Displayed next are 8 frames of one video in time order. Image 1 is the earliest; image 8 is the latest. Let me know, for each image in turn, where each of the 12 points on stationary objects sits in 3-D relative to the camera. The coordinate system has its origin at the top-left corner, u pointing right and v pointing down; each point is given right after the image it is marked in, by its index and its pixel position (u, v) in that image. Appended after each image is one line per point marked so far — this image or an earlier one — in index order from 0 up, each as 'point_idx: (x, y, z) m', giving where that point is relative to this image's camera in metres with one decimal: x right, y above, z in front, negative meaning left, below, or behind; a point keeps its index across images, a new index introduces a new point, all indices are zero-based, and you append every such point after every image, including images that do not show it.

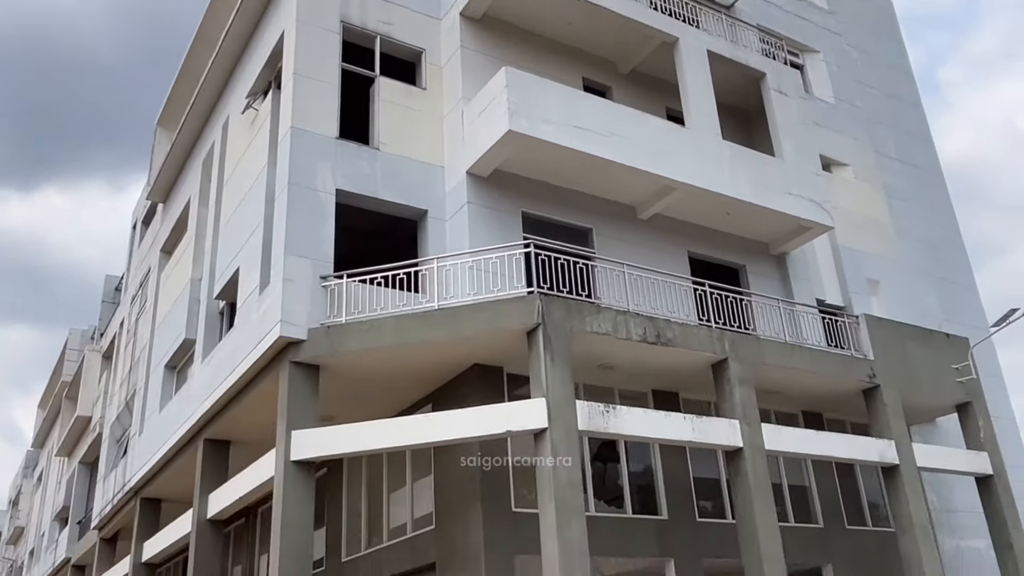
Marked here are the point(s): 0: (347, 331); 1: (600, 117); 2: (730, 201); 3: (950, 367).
0: (-2.7, -0.8, +8.3) m
1: (+1.9, +3.5, +10.0) m
2: (+4.8, +2.0, +11.1) m
3: (+9.9, -1.7, +11.5) m
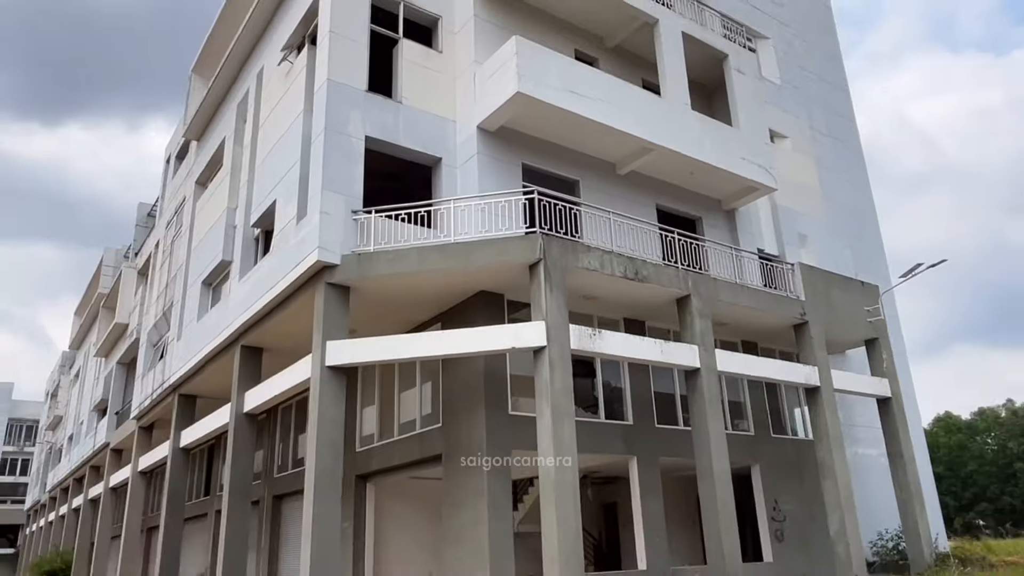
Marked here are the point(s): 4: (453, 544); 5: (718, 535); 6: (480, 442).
0: (-2.8, +0.6, +10.2) m
1: (+2.0, +4.8, +11.7) m
2: (+4.8, +3.3, +12.9) m
3: (+9.7, -0.6, +13.8) m
4: (-1.2, -5.3, +10.3) m
5: (+4.3, -5.1, +10.0) m
6: (-0.6, -3.1, +10.0) m
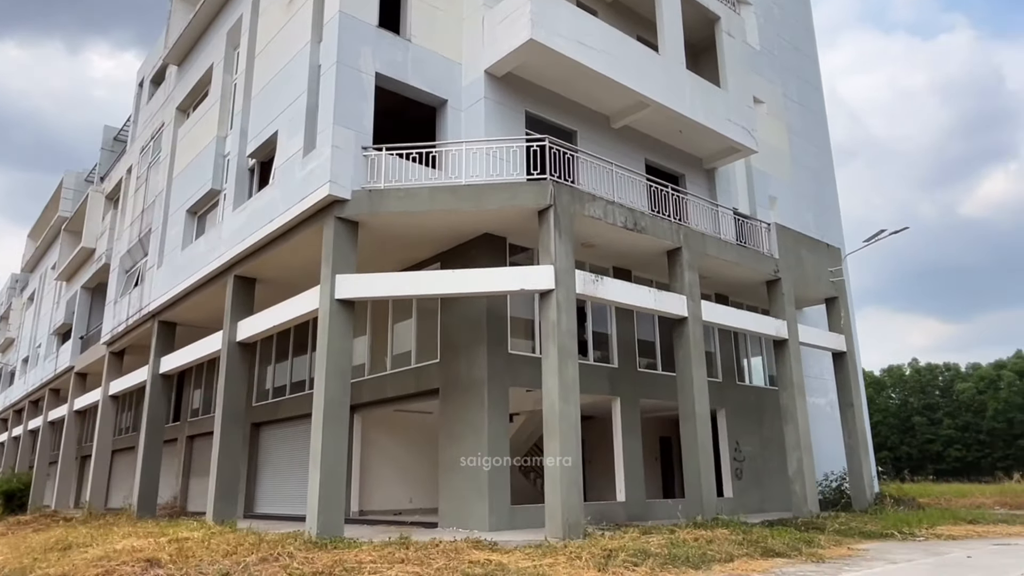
0: (-2.6, +1.9, +10.3) m
1: (+2.2, +6.0, +12.0) m
2: (+4.9, +4.4, +13.6) m
3: (+9.5, +0.5, +15.1) m
4: (-1.3, -4.1, +11.0) m
5: (+4.2, -4.1, +11.1) m
6: (-0.6, -1.9, +10.6) m
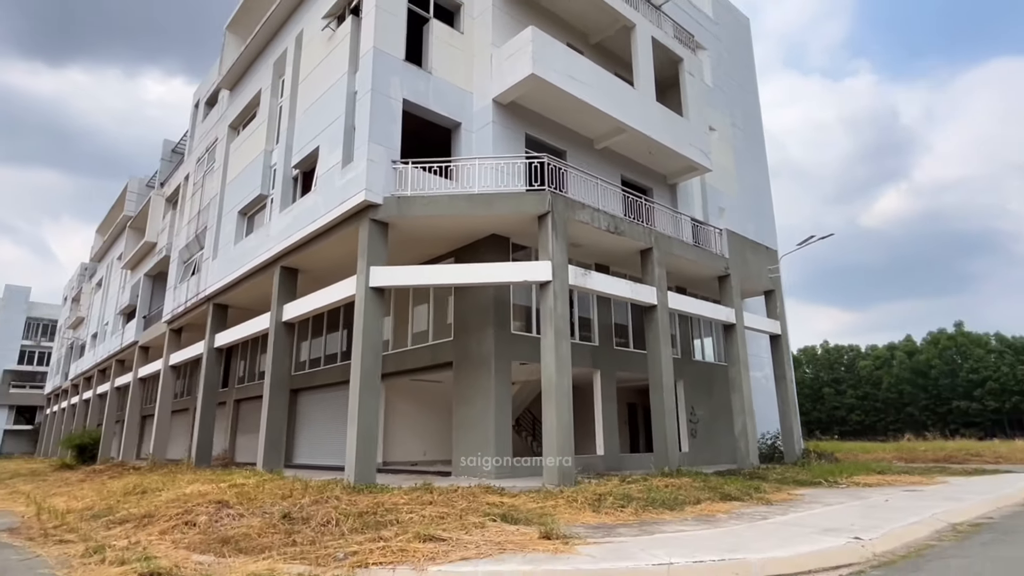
0: (-2.5, +2.2, +12.7) m
1: (+2.2, +6.2, +14.7) m
2: (+4.7, +4.7, +16.4) m
3: (+9.2, +0.6, +18.2) m
4: (-1.3, -3.8, +13.3) m
5: (+4.2, -3.9, +13.8) m
6: (-0.5, -1.6, +13.0) m
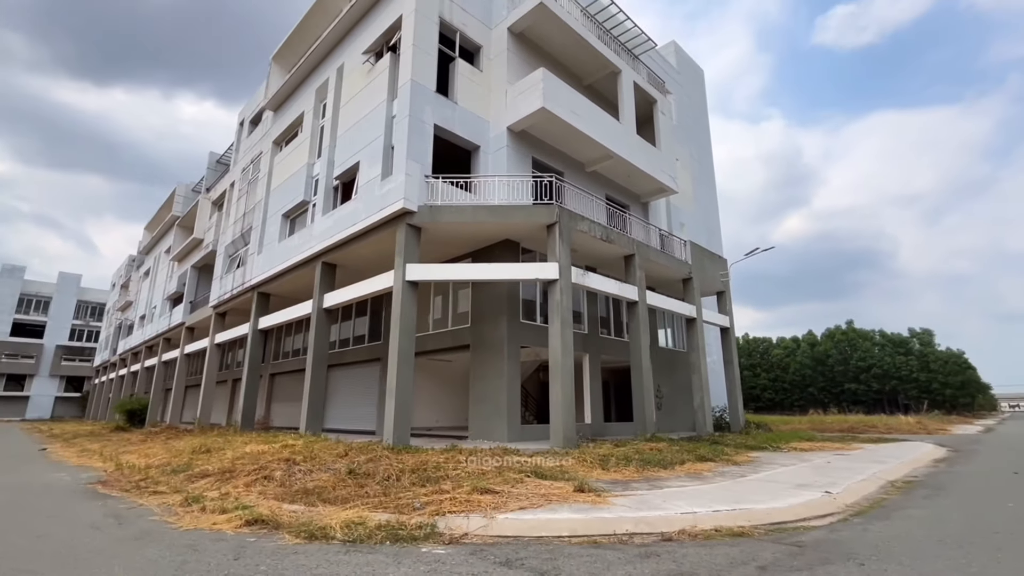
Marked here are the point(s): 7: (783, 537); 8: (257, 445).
0: (-2.1, +2.4, +15.2) m
1: (+2.5, +6.3, +17.6) m
2: (+4.8, +4.7, +19.6) m
3: (+9.0, +0.6, +21.8) m
4: (-1.1, -3.7, +16.0) m
5: (+4.3, -3.8, +16.9) m
6: (-0.3, -1.5, +15.7) m
7: (+3.3, -3.0, +6.0) m
8: (-7.4, -4.6, +14.5) m
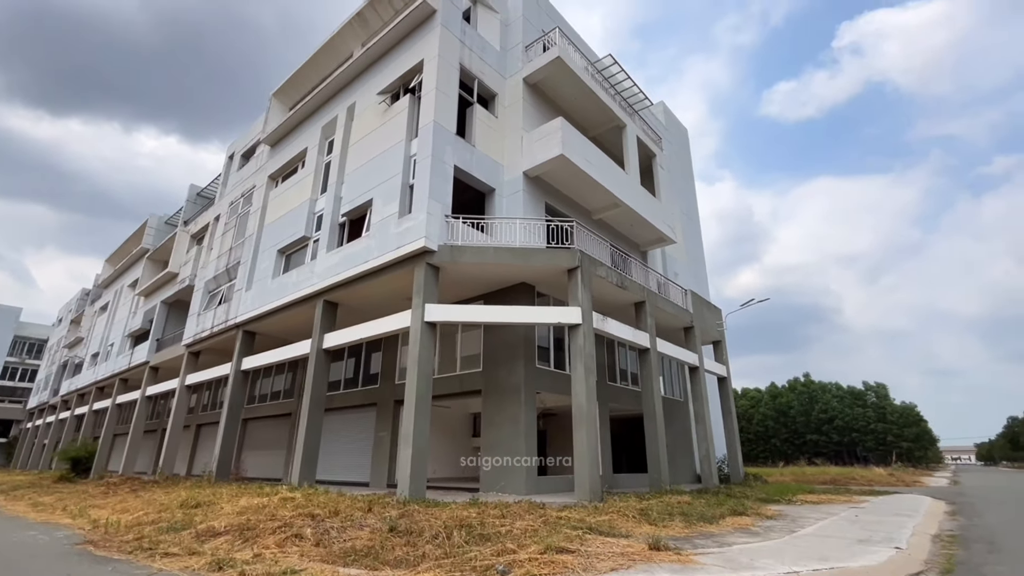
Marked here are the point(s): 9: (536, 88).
0: (-1.4, +1.1, +14.9) m
1: (+3.1, +4.7, +18.0) m
2: (+5.2, +2.8, +20.0) m
3: (+9.1, -1.6, +22.1) m
4: (-0.6, -5.0, +15.2) m
5: (+4.7, -5.4, +16.6) m
6: (+0.3, -2.8, +15.2) m
7: (+4.5, -3.5, +5.7) m
8: (-6.8, -5.6, +13.2) m
9: (+0.9, +7.7, +19.3) m
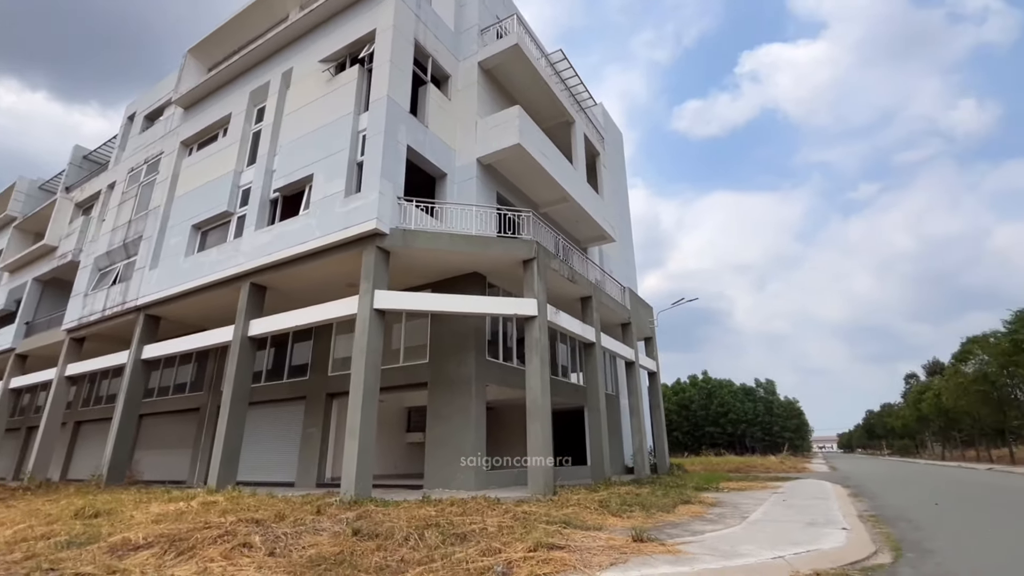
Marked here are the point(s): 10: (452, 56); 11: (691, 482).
0: (-2.7, +1.5, +14.1) m
1: (+1.4, +4.9, +17.9) m
2: (+3.0, +3.0, +20.2) m
3: (+6.4, -1.5, +23.0) m
4: (-2.2, -4.6, +14.6) m
5: (+2.8, -5.3, +16.8) m
6: (-1.2, -2.5, +14.8) m
7: (+4.6, -3.5, +6.1) m
8: (-8.0, -5.1, +11.6) m
9: (-0.8, +8.0, +18.8) m
10: (-2.2, +8.4, +18.3) m
11: (+6.5, -7.2, +18.5) m
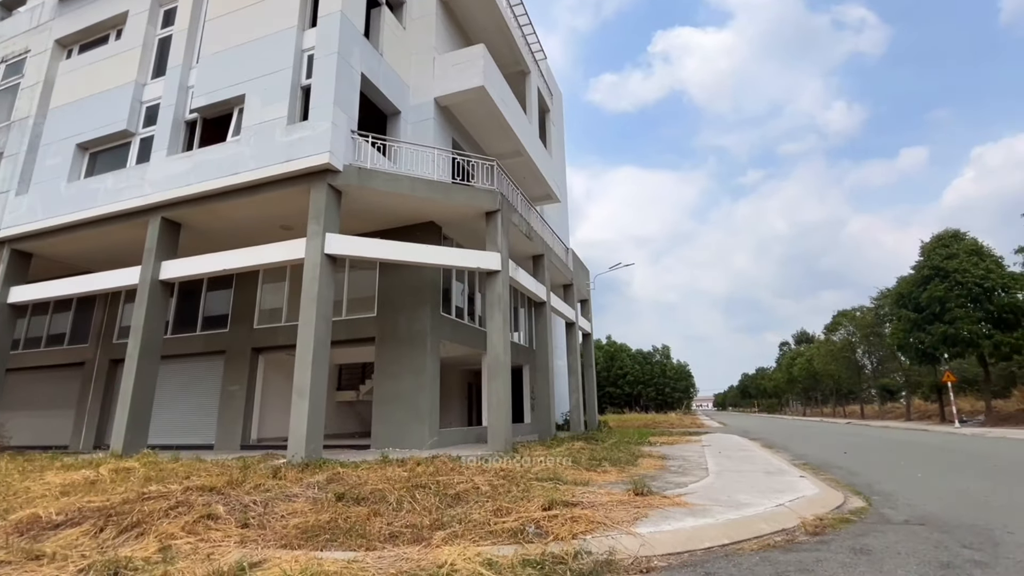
0: (-3.5, +2.9, +12.7) m
1: (0.0, +6.4, +17.0) m
2: (+1.1, +4.6, +19.7) m
3: (+3.6, +0.2, +23.4) m
4: (-3.4, -3.2, +13.7) m
5: (+1.1, -3.9, +16.9) m
6: (-2.4, -1.1, +13.9) m
7: (+4.8, -3.0, +6.5) m
8: (-8.6, -3.6, +9.7) m
9: (-2.2, +9.7, +17.2) m
10: (-3.4, +10.1, +16.4) m
11: (+4.3, -5.8, +19.3) m
